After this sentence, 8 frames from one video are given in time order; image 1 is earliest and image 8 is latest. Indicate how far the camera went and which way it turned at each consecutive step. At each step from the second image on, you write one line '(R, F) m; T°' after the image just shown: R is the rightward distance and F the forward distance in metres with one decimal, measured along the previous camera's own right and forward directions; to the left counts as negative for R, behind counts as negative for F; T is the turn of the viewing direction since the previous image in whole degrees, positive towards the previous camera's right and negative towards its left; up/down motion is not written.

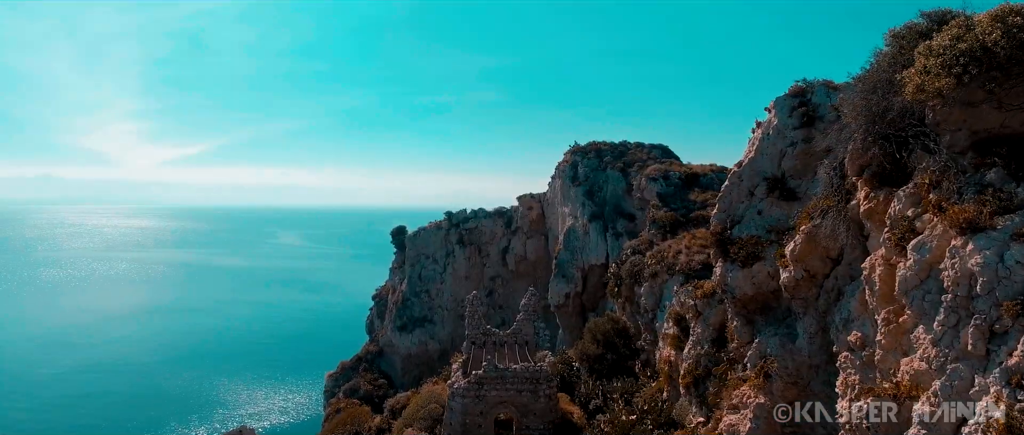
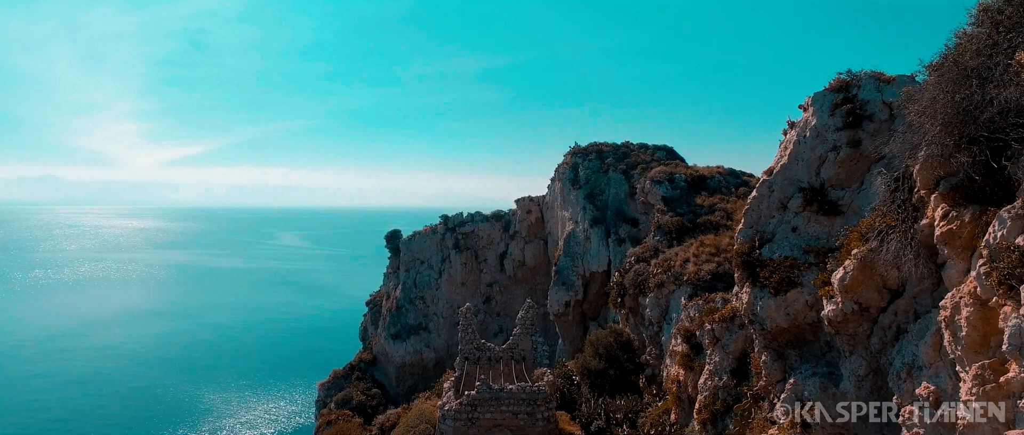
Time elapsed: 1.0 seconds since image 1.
(+0.1, +1.2) m; 0°
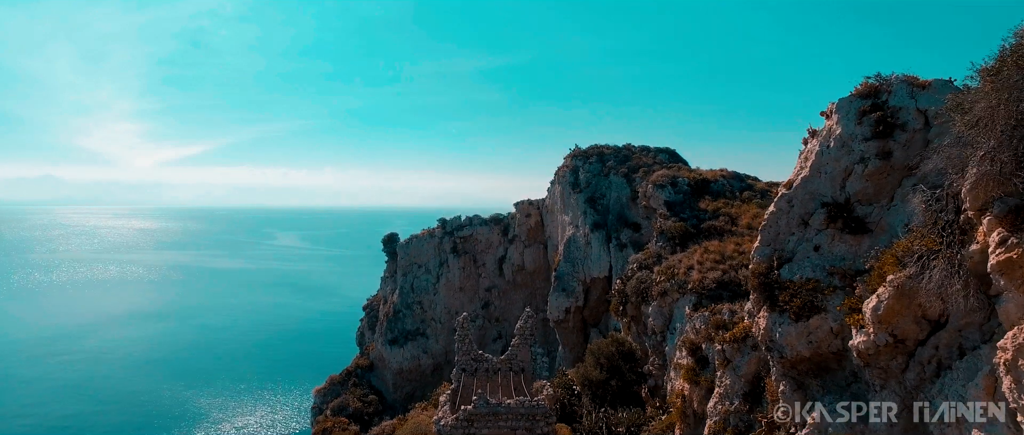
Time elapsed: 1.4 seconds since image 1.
(+0.1, +0.6) m; 0°
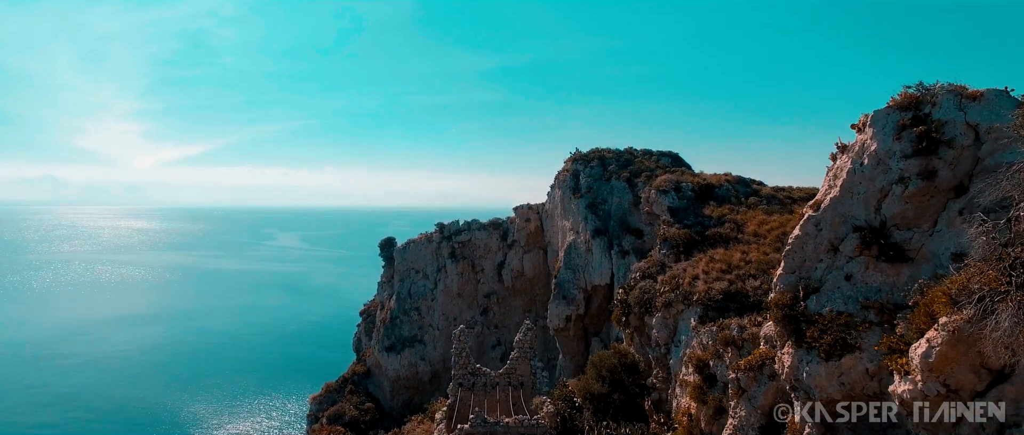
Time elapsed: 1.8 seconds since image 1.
(0.0, +0.6) m; 0°
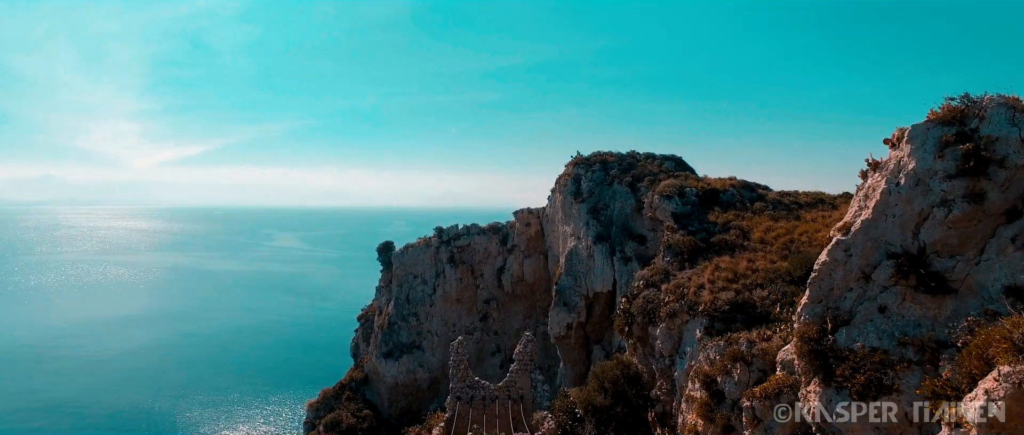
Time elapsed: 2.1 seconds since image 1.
(0.0, +0.5) m; 0°
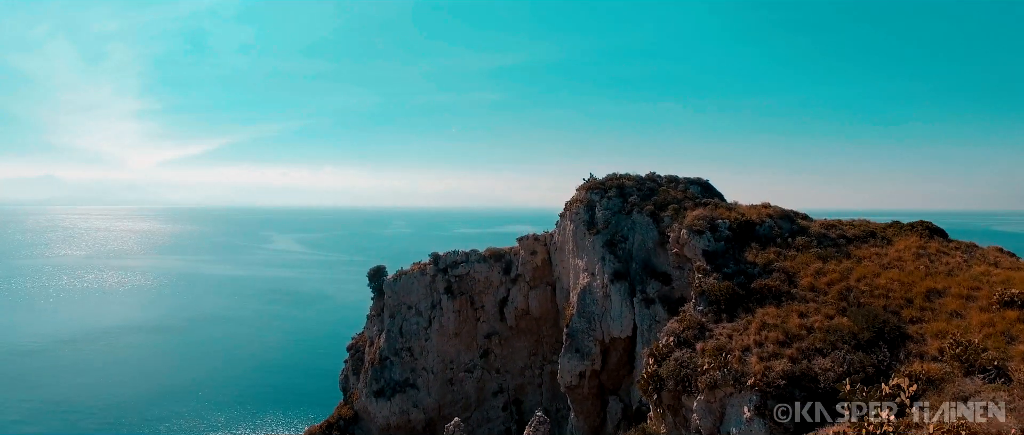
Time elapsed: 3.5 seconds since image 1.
(-0.2, +2.8) m; 0°
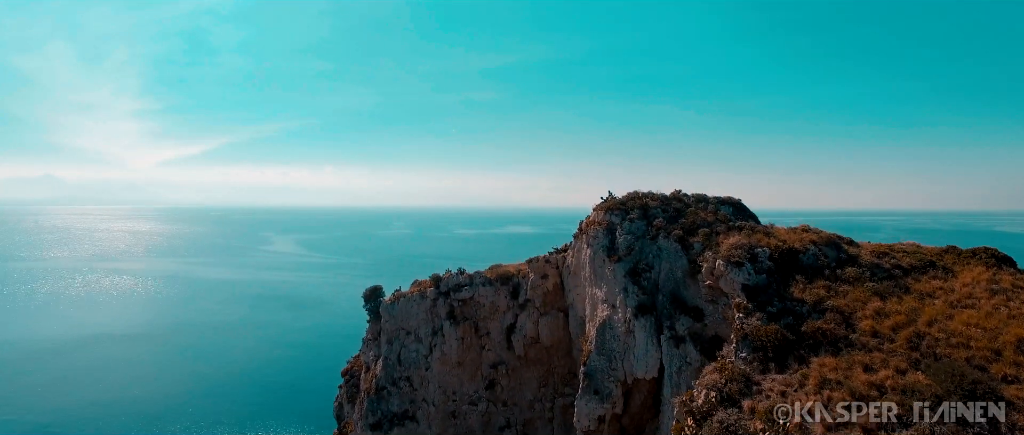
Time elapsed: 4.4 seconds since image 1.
(-0.4, +2.2) m; 0°
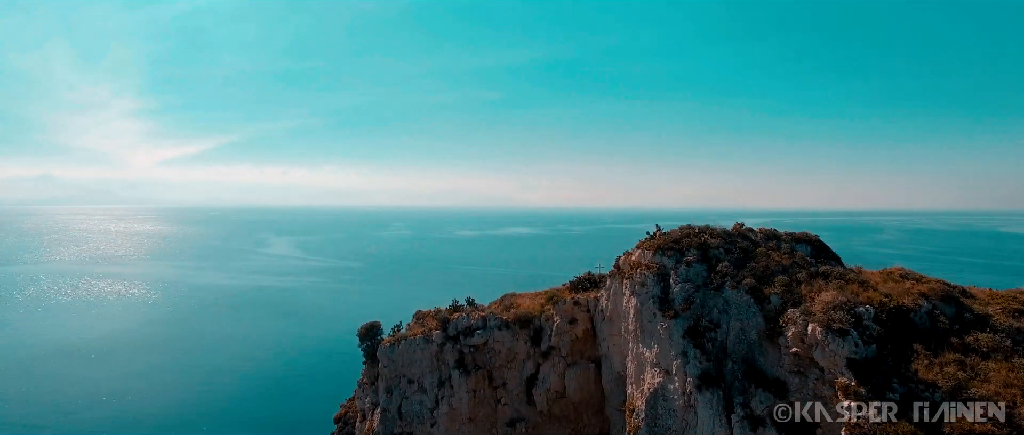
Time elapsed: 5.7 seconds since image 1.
(-0.9, +3.7) m; 0°
